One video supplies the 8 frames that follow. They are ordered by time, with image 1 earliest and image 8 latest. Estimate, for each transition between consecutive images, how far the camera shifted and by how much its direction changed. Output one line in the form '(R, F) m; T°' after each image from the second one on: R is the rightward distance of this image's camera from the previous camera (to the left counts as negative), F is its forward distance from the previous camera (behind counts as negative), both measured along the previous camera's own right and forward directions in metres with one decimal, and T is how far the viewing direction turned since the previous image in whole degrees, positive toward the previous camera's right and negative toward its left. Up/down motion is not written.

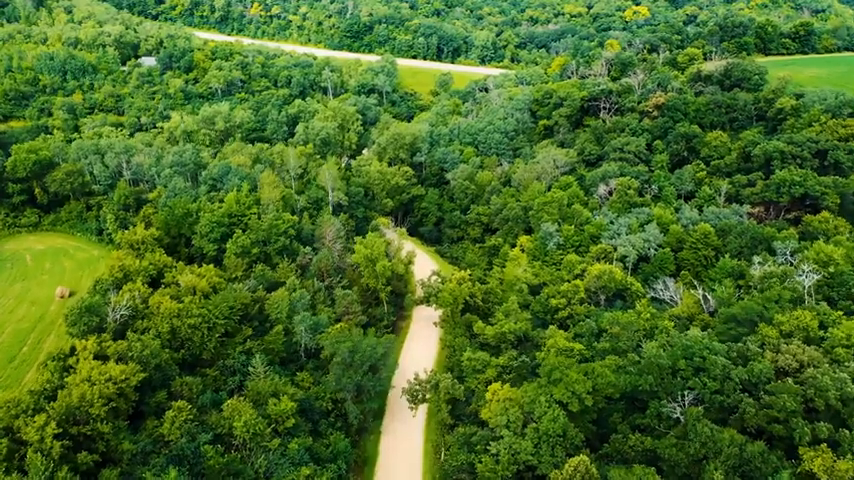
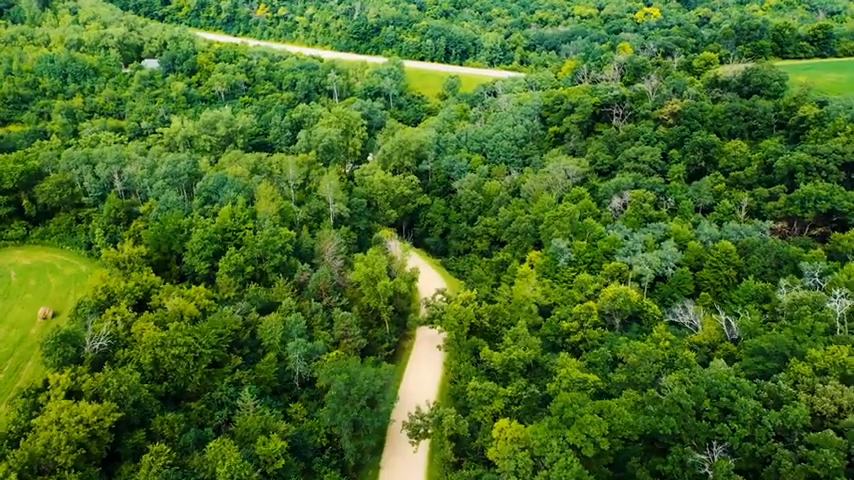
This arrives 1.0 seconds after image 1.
(+0.3, +3.5) m; -1°
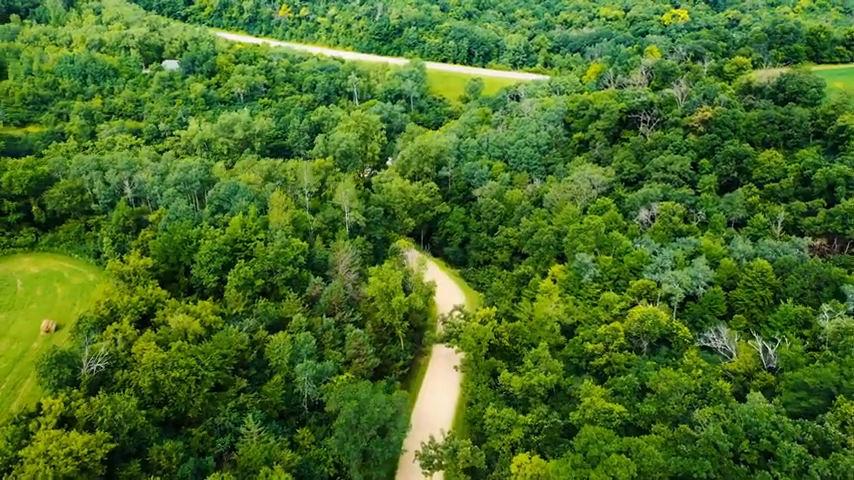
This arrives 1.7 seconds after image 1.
(+0.2, +2.8) m; -2°
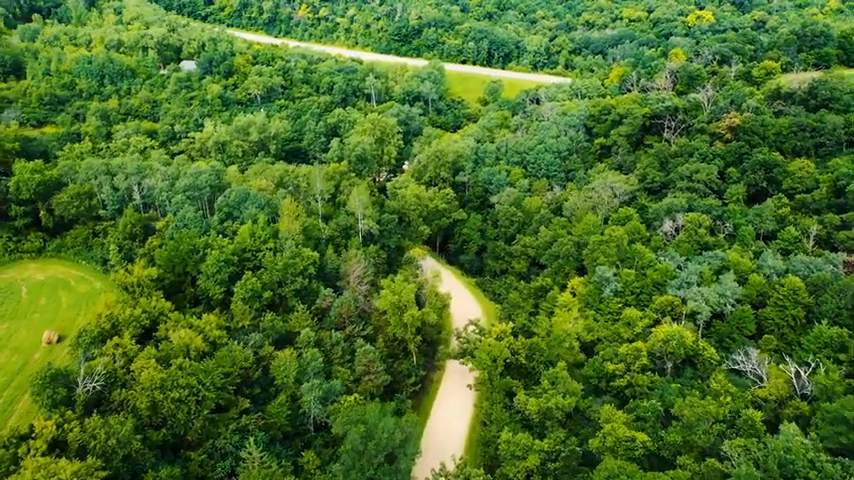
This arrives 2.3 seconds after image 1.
(+0.3, +2.3) m; -2°
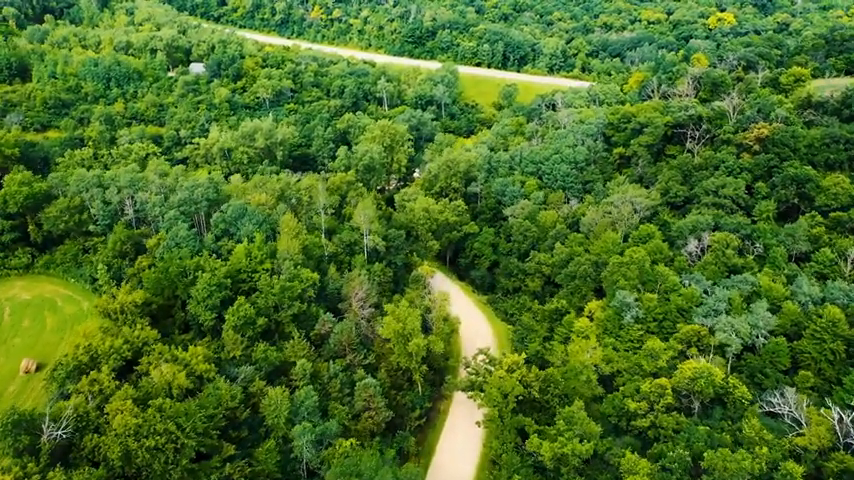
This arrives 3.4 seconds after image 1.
(+0.5, +4.1) m; -1°
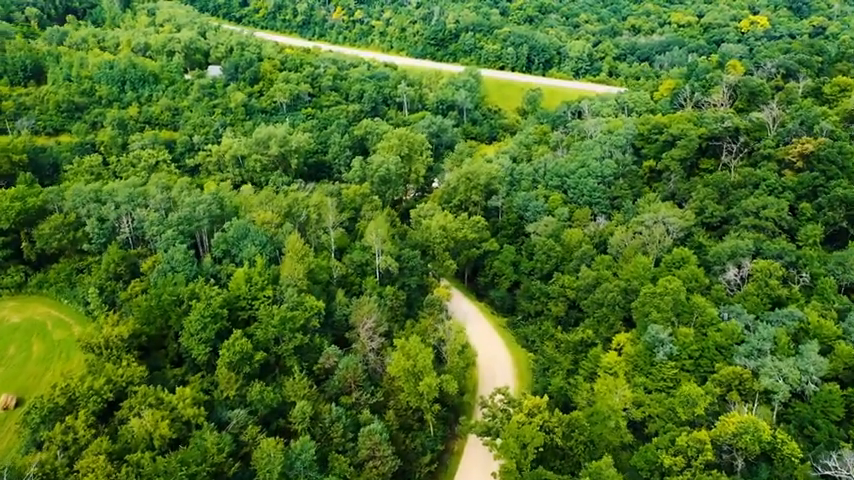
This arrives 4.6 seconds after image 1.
(+0.5, +4.6) m; -2°
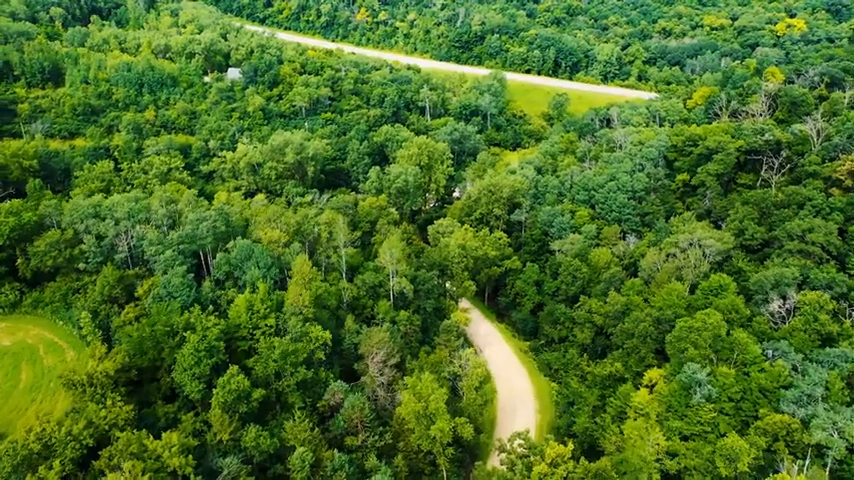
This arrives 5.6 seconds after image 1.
(+0.5, +4.3) m; -2°
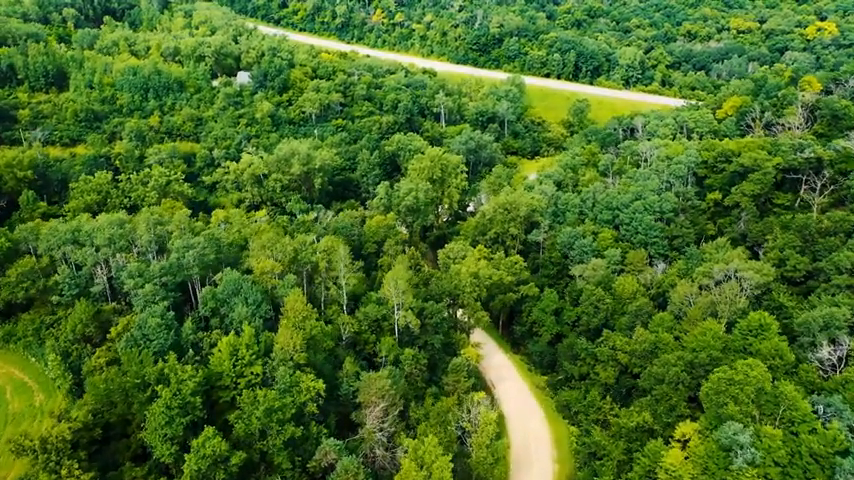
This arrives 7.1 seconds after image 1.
(+0.6, +5.6) m; -1°
